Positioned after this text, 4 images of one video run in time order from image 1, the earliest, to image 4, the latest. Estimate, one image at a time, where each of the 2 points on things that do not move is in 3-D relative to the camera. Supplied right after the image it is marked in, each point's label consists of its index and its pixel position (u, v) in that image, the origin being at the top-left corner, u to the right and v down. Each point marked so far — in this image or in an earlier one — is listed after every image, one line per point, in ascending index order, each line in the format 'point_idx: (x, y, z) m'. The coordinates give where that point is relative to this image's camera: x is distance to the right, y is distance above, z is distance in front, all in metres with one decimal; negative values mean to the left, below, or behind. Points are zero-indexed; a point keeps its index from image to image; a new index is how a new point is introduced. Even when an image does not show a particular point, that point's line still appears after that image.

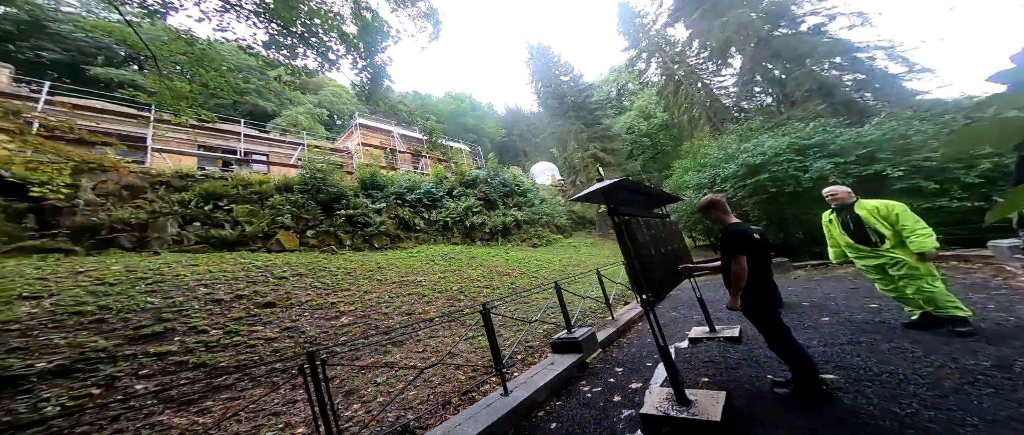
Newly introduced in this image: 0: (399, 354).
0: (-1.7, -2.2, +4.9) m
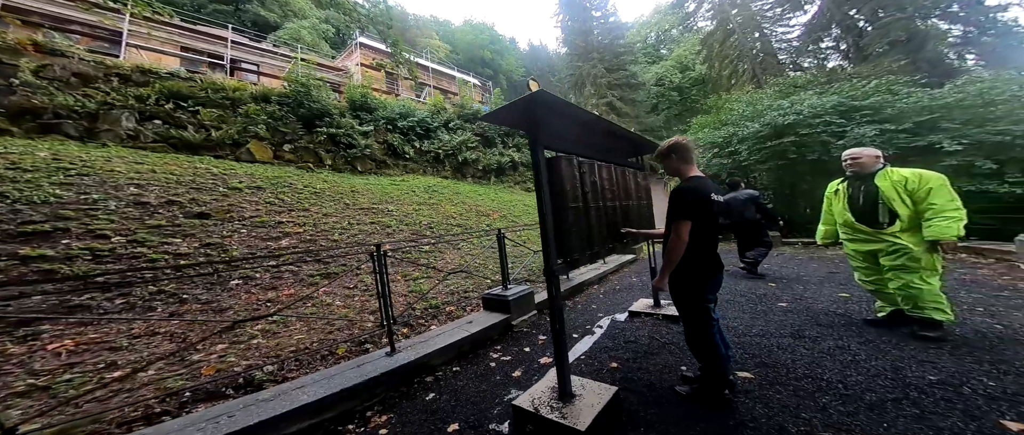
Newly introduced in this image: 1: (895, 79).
0: (-2.8, -1.0, +4.6) m
1: (+9.8, +3.6, +8.0) m
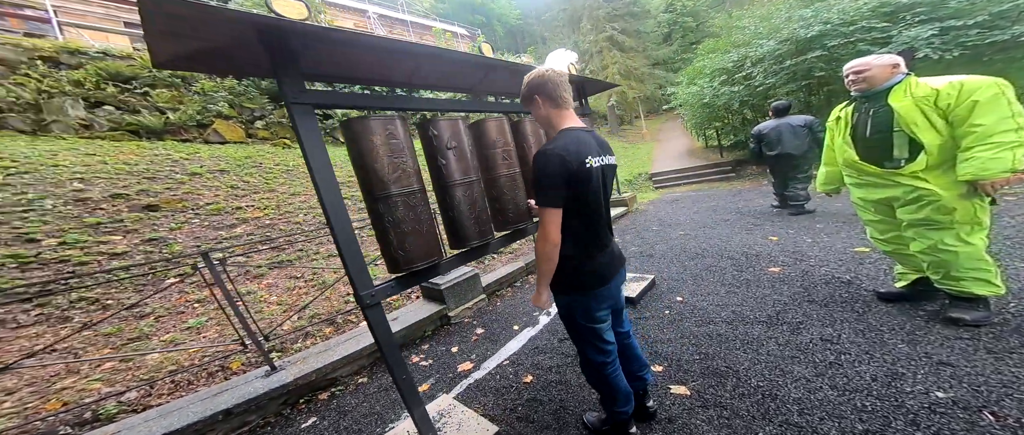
0: (-3.4, -0.8, +4.3) m
1: (+8.9, +5.1, +6.1) m
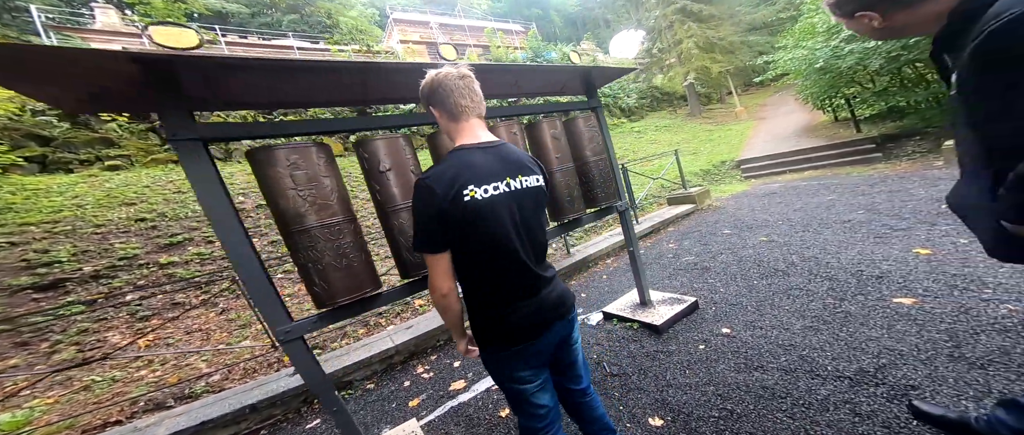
0: (-2.9, -0.9, +4.9) m
1: (+9.4, +5.3, +3.6) m
